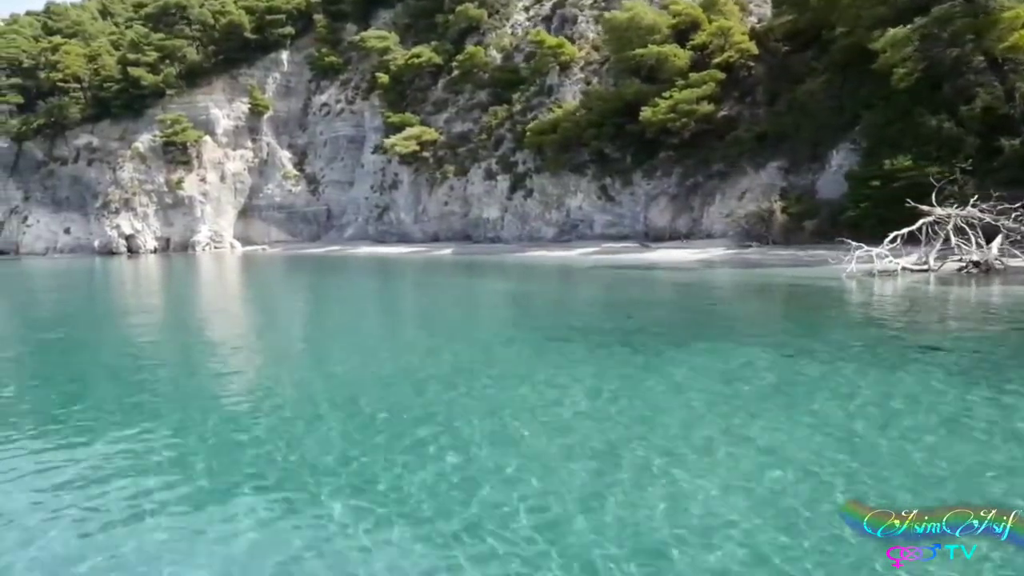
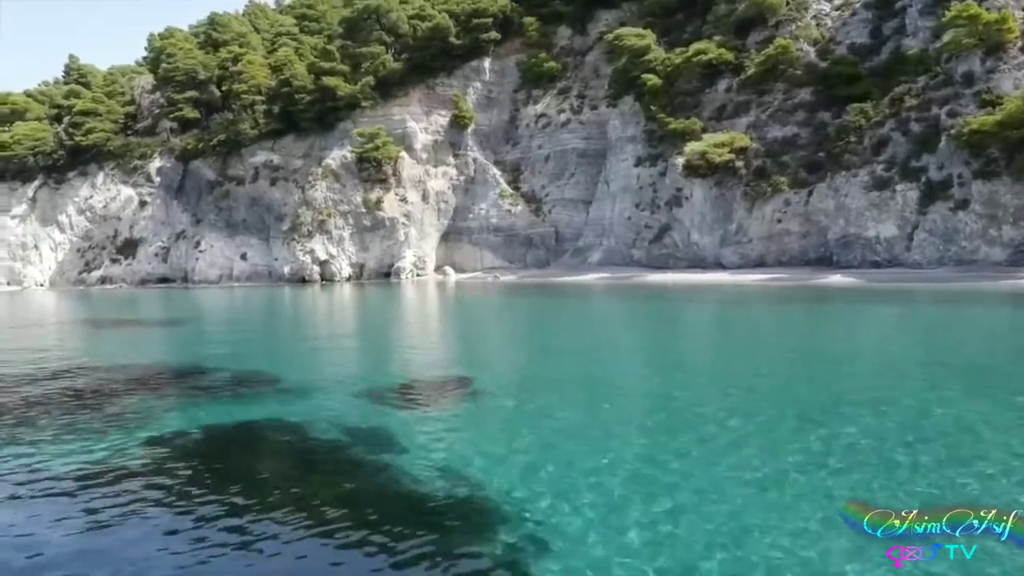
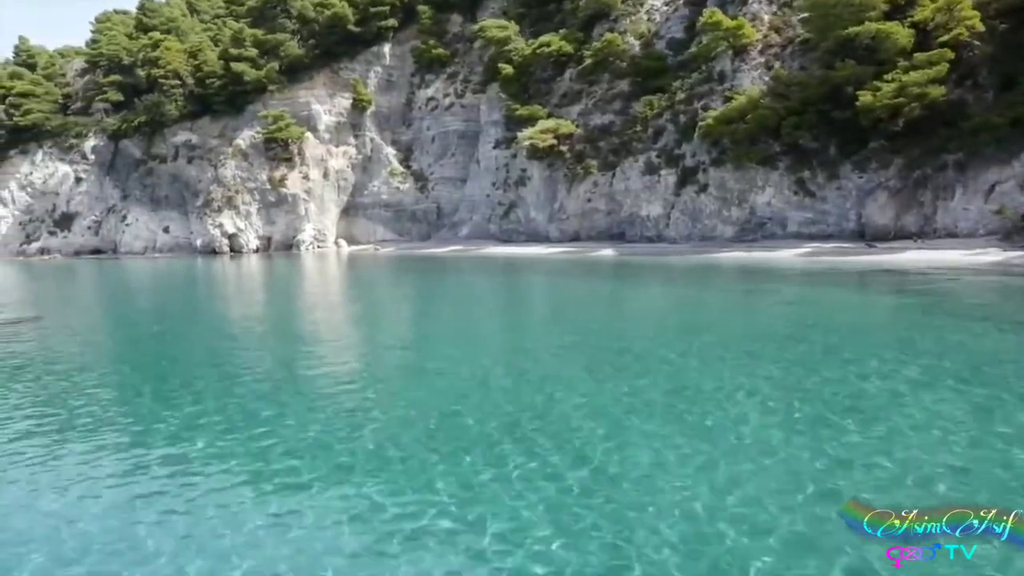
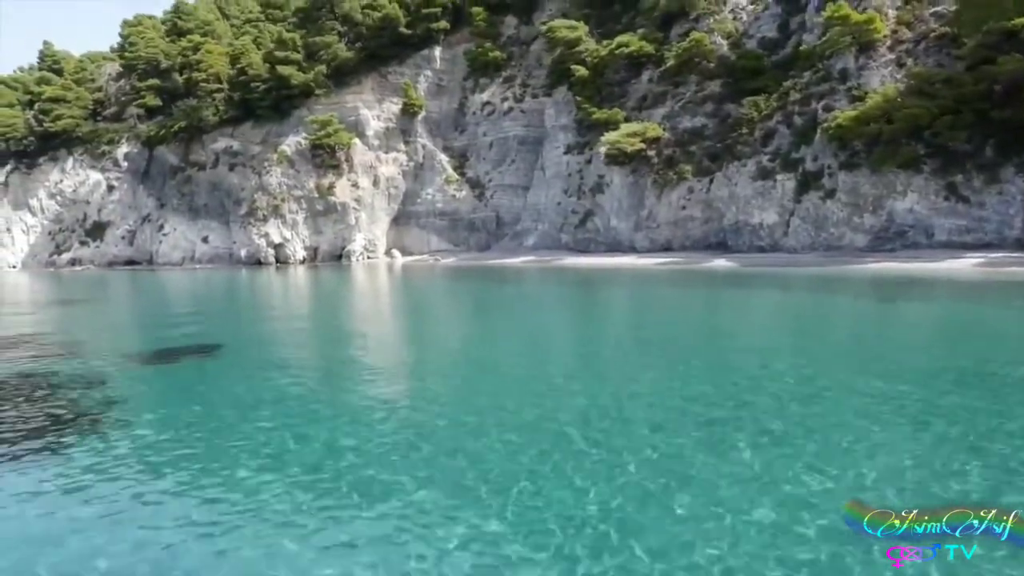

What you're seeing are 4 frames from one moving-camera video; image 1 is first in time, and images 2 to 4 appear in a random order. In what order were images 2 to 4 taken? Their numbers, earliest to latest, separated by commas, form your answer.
3, 4, 2
